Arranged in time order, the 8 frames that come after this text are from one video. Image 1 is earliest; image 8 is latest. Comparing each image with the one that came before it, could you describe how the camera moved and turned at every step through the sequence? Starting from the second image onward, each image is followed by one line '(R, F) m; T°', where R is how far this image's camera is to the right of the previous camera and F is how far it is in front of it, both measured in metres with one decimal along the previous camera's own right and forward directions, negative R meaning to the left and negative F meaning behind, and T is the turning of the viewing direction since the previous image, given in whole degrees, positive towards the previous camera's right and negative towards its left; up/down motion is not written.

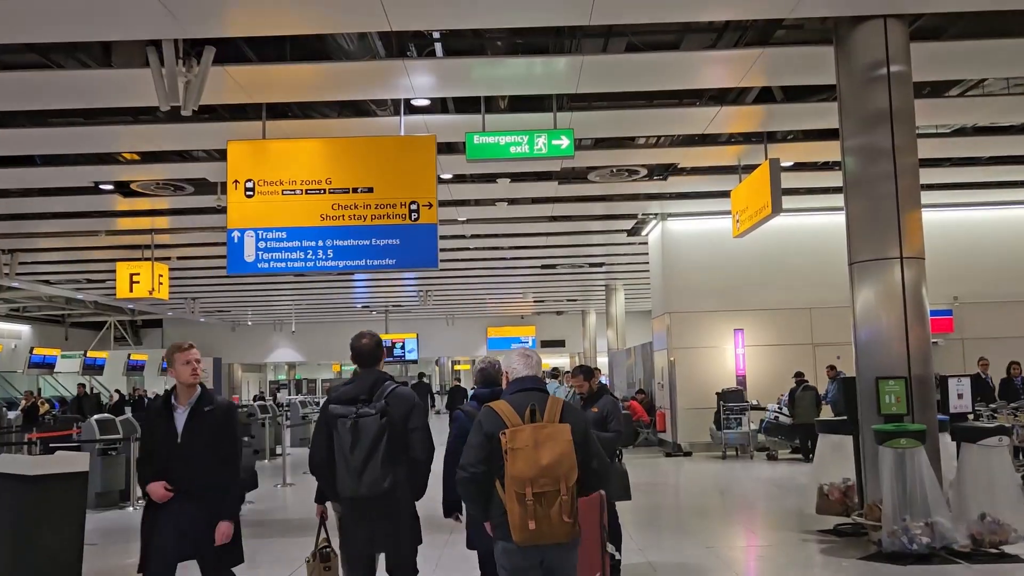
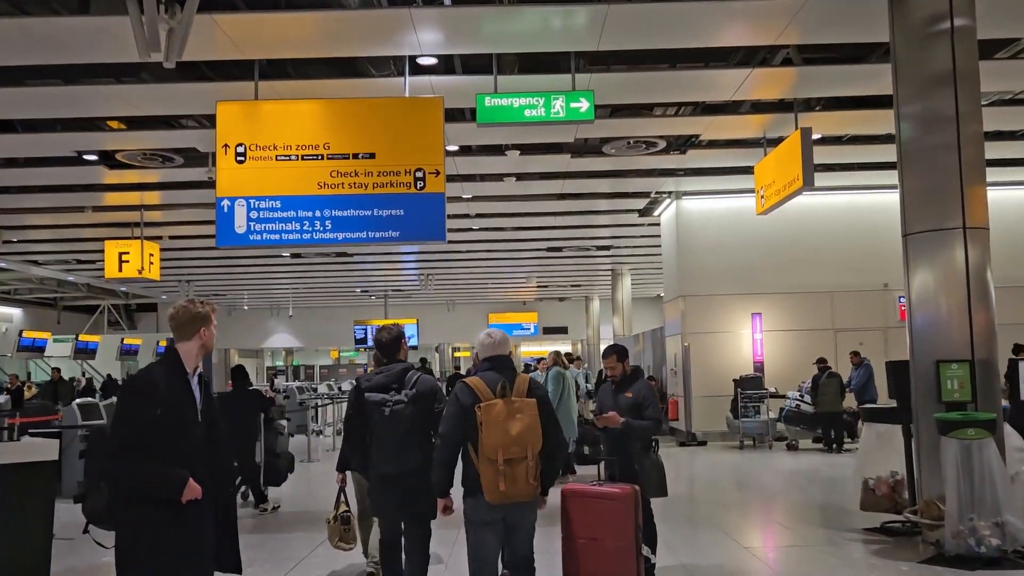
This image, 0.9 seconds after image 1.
(-0.1, +0.6) m; 0°
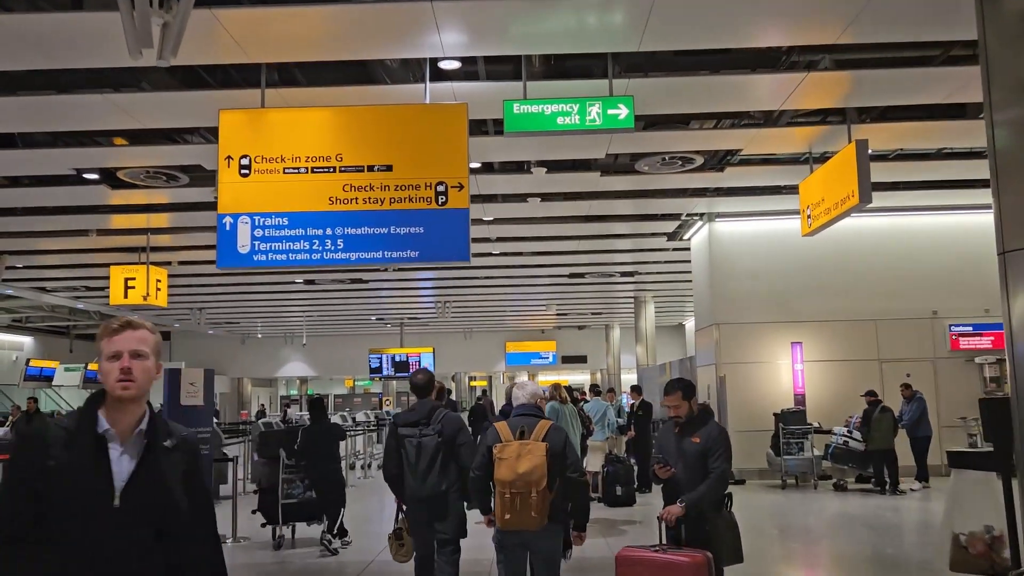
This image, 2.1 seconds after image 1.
(-0.1, +0.7) m; -1°
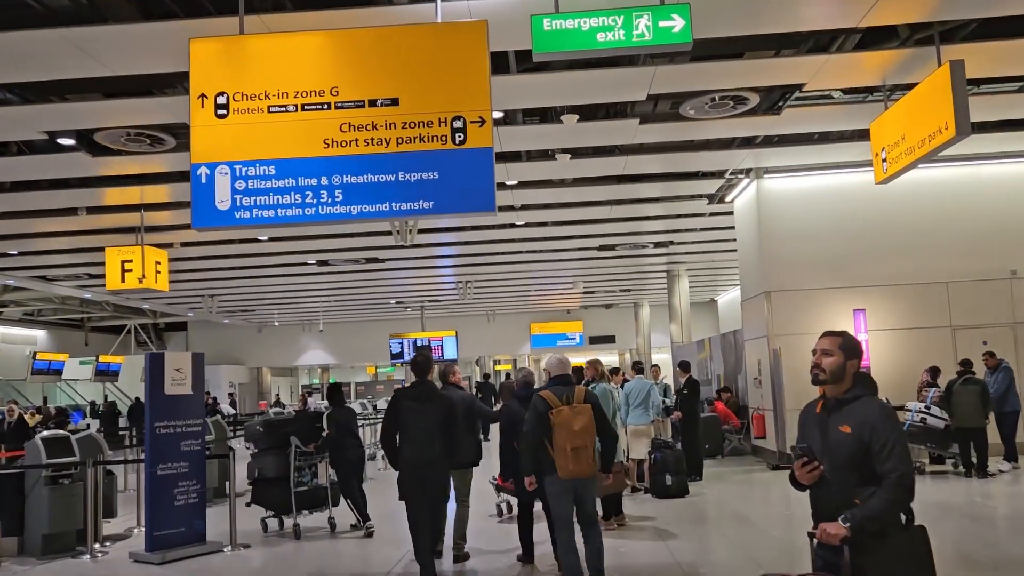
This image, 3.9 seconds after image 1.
(-0.1, +1.1) m; -1°
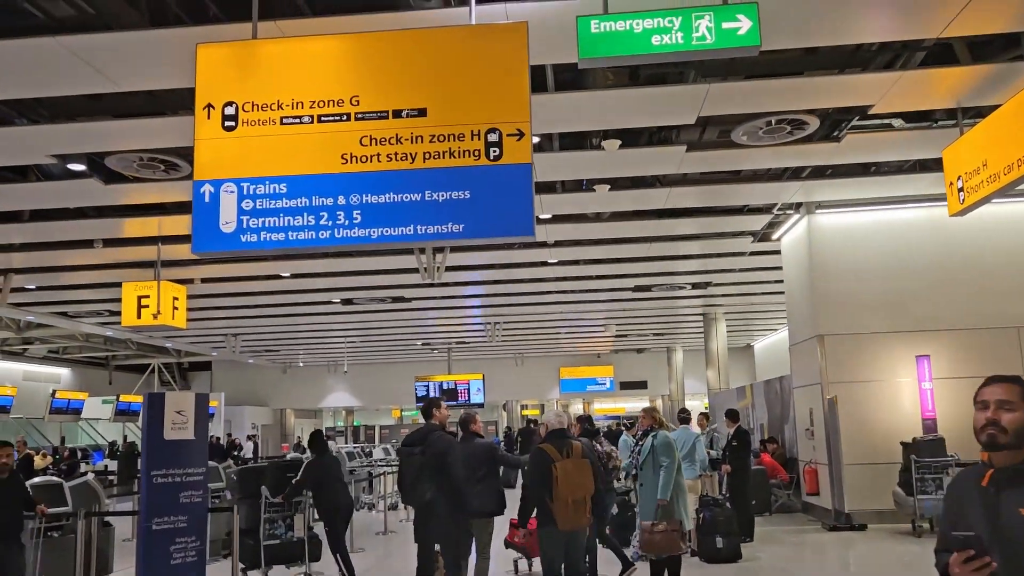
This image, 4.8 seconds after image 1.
(-0.1, +0.6) m; -2°
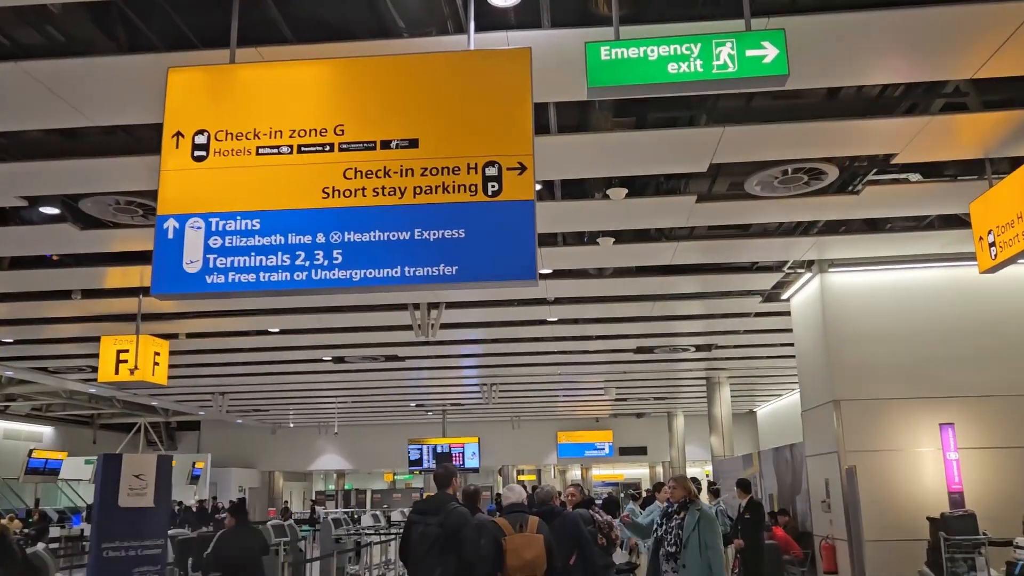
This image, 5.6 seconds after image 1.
(0.0, +0.5) m; 0°
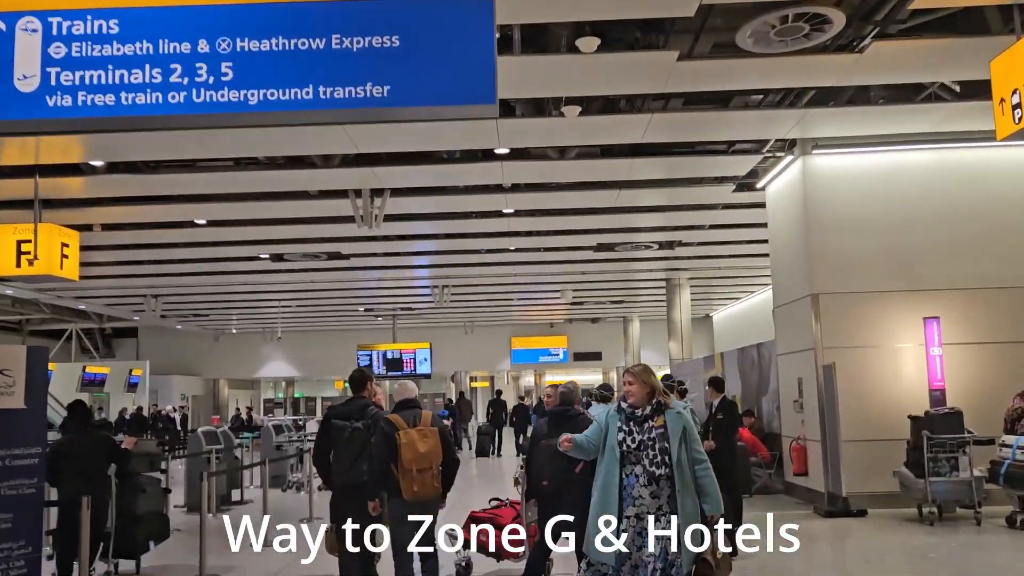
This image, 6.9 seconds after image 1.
(0.0, +0.9) m; +3°
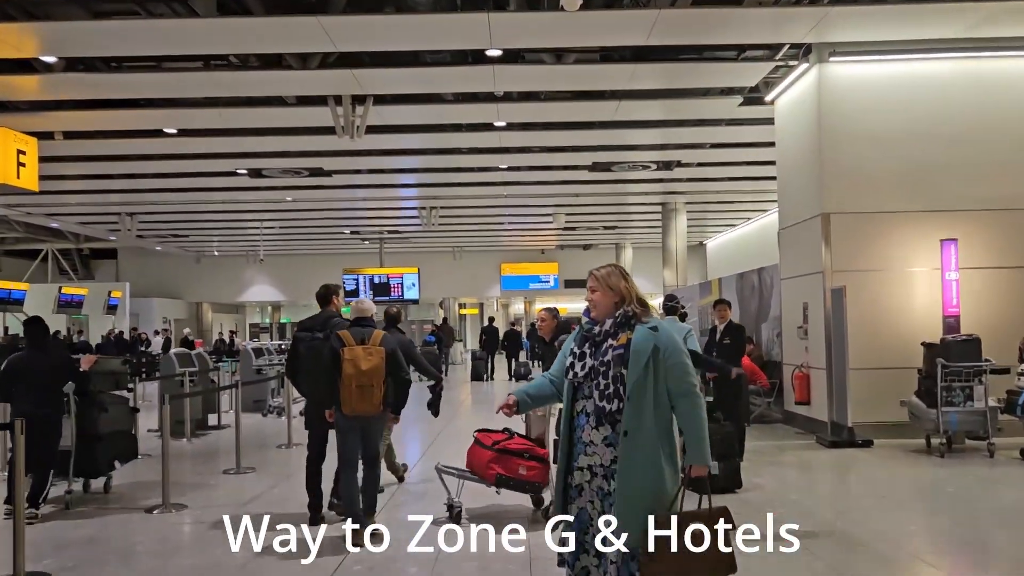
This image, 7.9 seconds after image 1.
(0.0, +0.5) m; +1°
